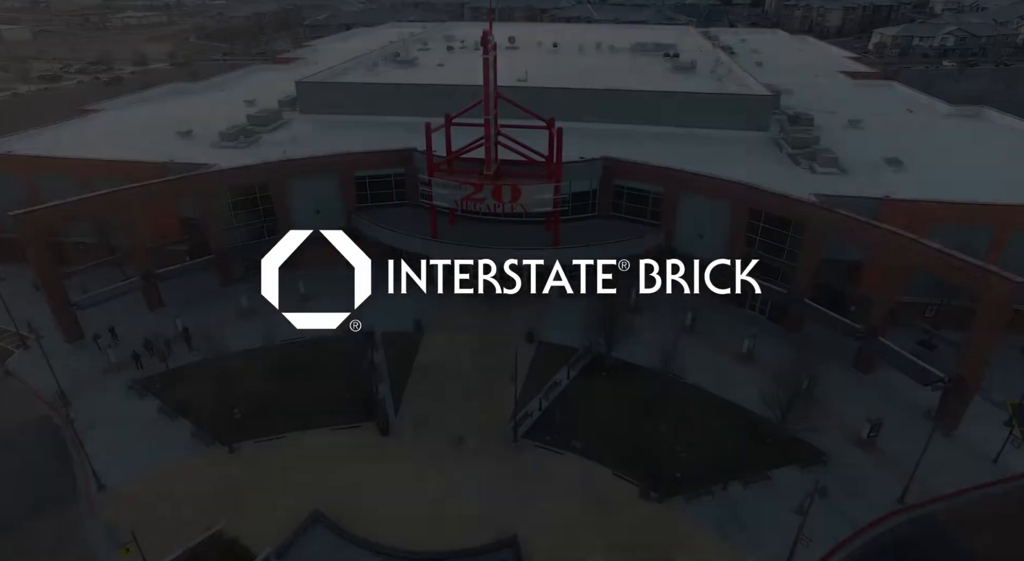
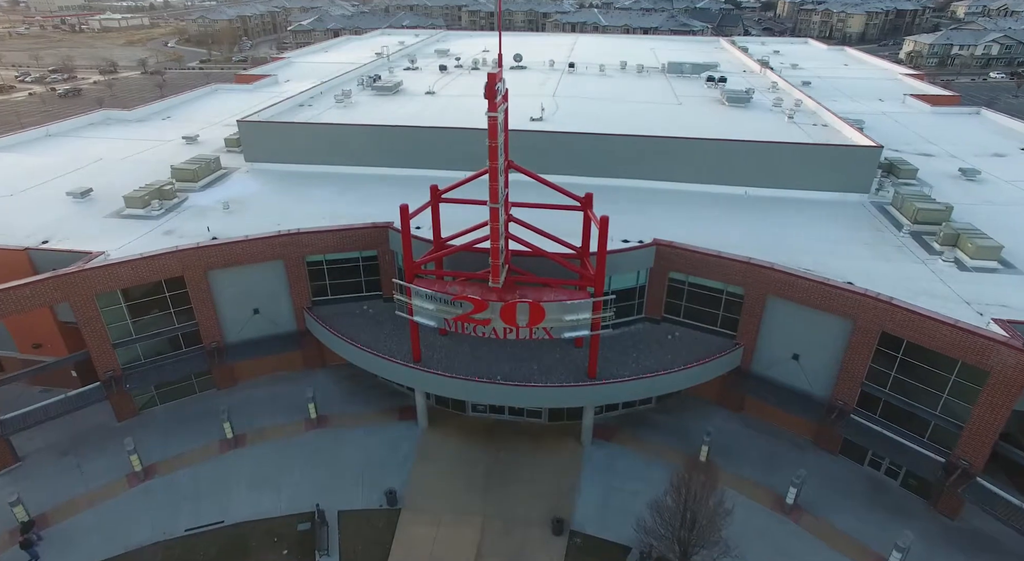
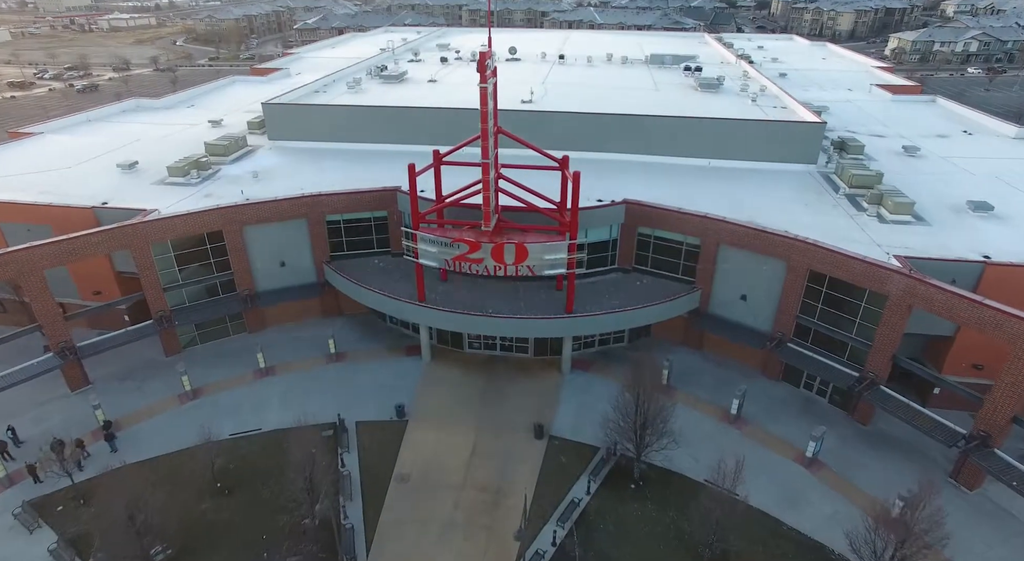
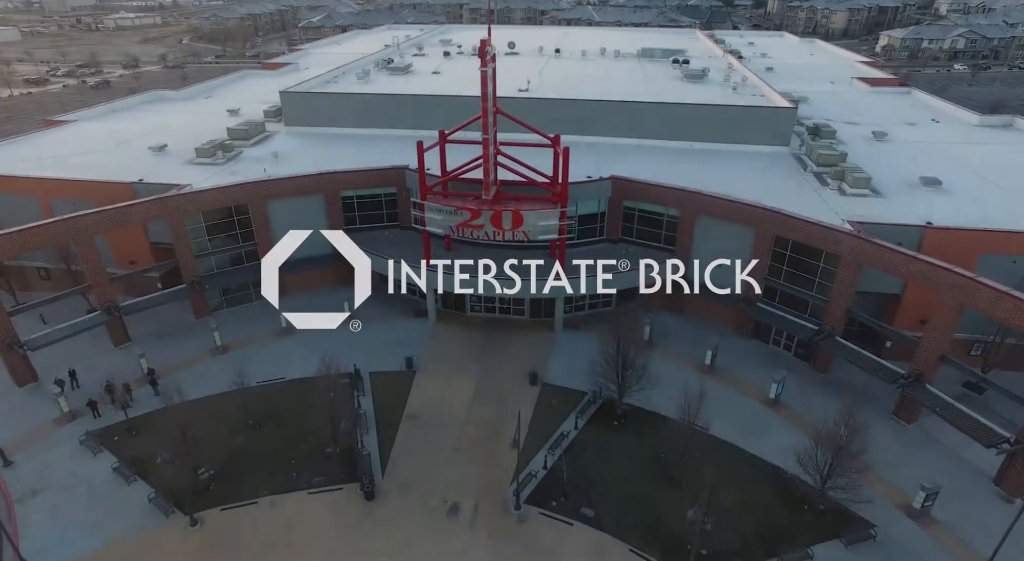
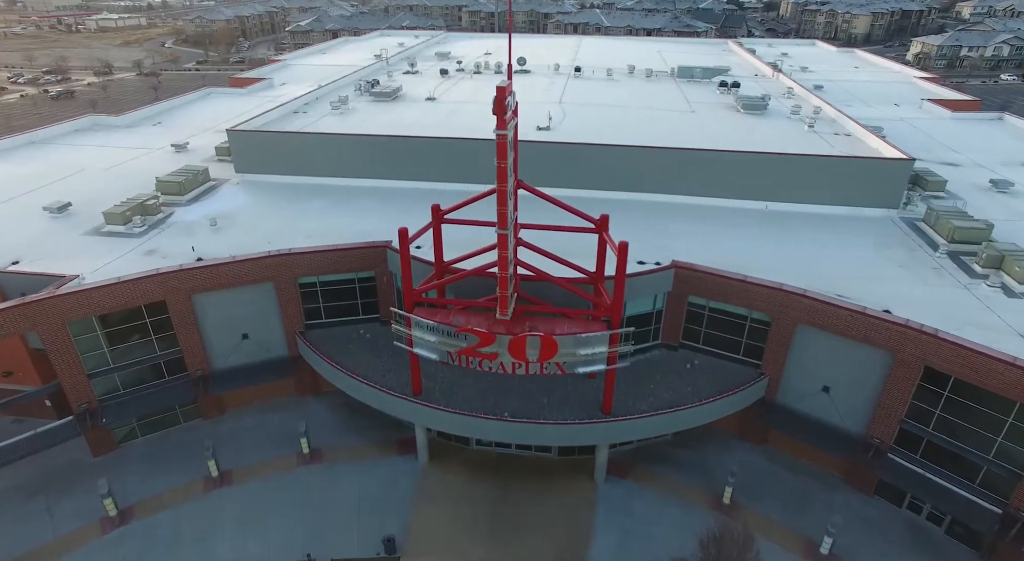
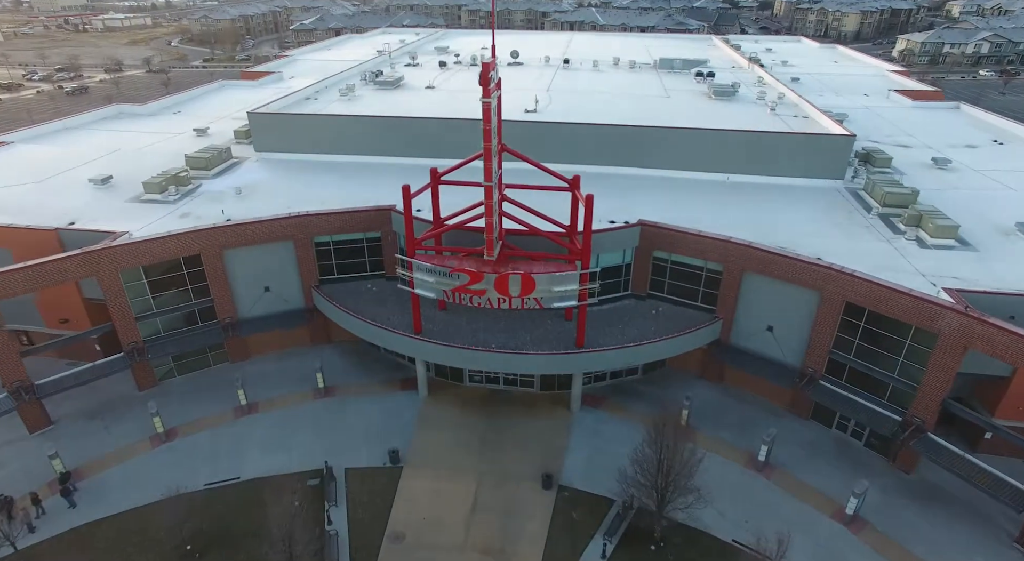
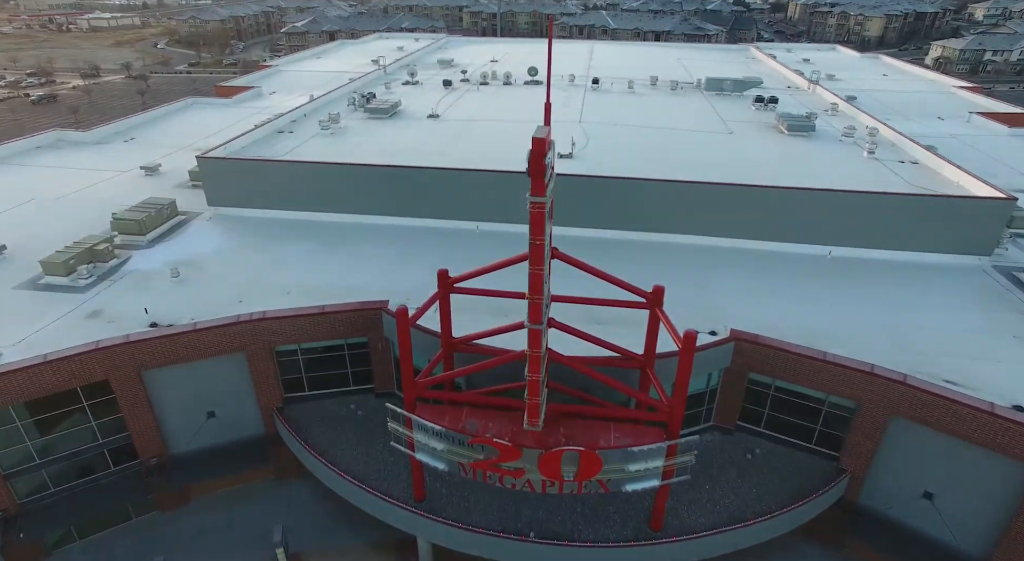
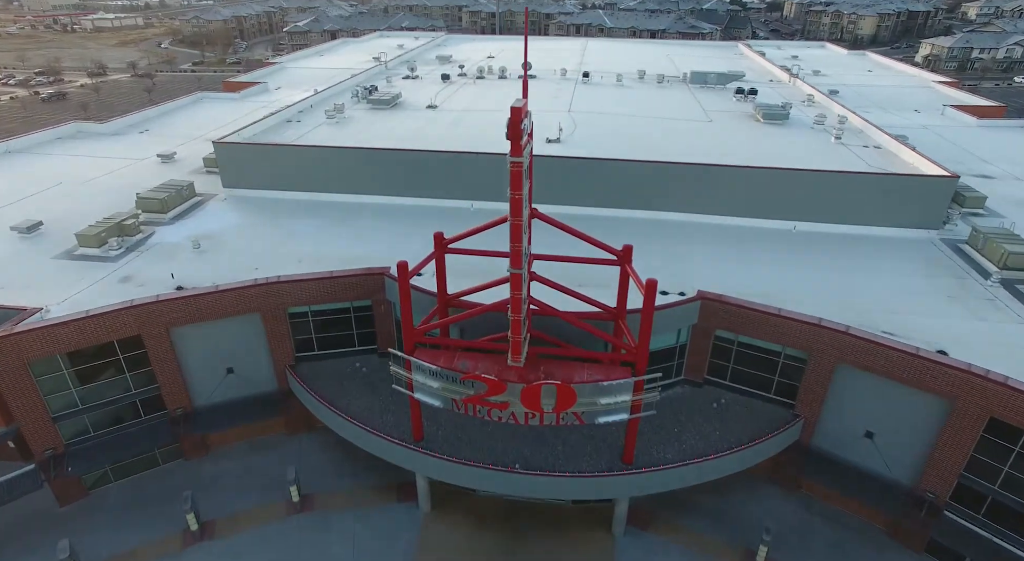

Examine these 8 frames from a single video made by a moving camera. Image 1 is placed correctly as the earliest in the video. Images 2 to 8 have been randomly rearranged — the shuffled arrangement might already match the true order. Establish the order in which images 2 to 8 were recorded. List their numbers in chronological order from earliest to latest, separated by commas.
4, 3, 6, 2, 5, 8, 7
